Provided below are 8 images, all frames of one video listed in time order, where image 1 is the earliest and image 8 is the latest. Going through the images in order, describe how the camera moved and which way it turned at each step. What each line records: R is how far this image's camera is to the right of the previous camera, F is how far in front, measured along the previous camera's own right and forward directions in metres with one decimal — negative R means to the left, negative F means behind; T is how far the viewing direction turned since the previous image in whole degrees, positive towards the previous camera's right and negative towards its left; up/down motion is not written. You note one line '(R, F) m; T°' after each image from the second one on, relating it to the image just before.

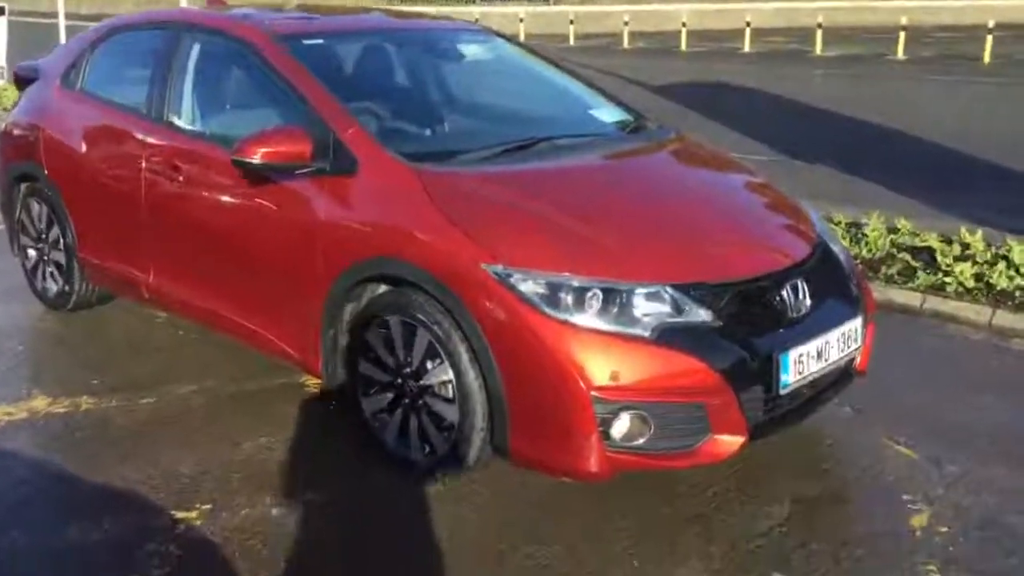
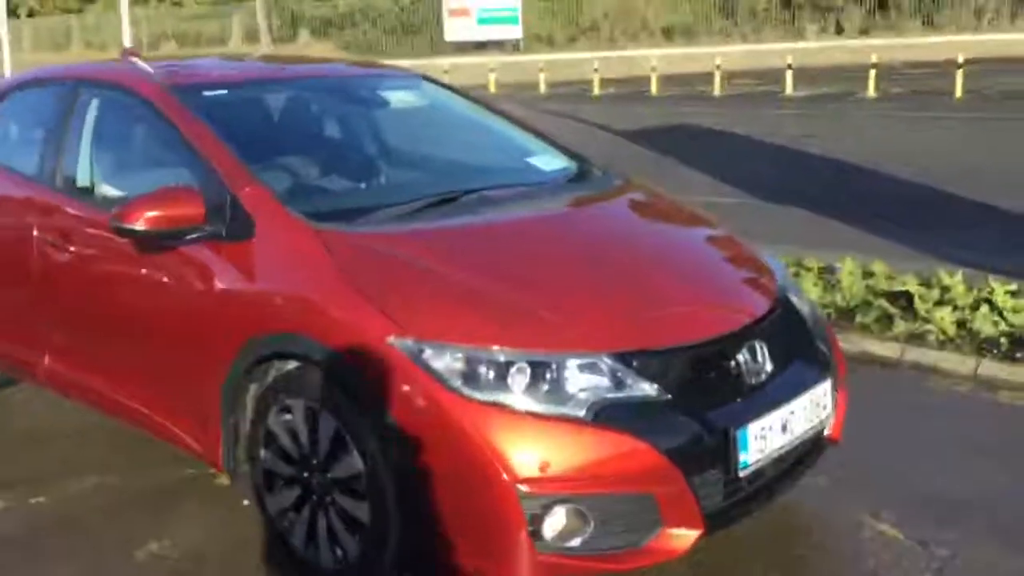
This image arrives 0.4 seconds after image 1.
(+0.3, +0.5) m; +1°
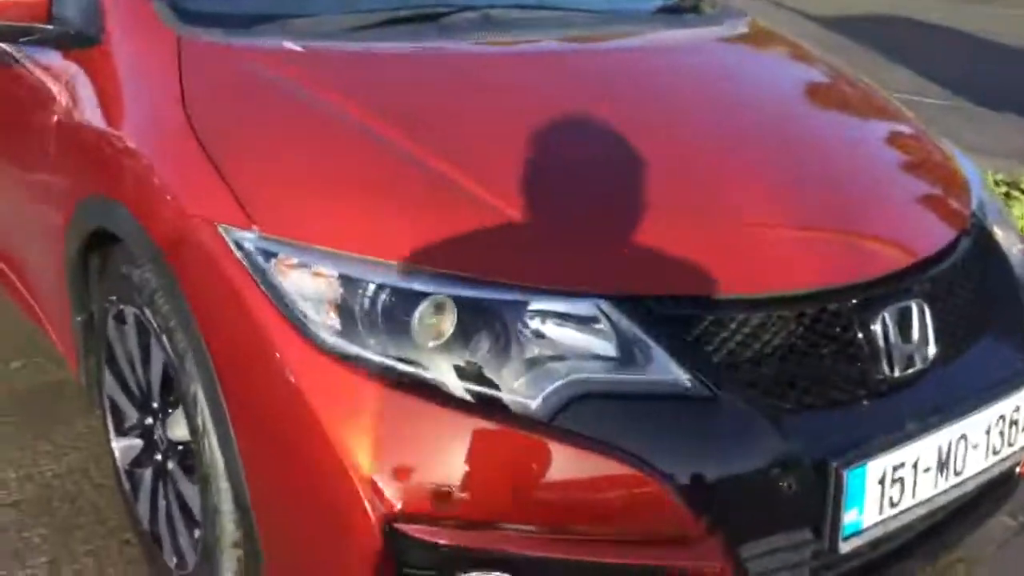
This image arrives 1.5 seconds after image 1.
(+0.5, +1.6) m; -10°
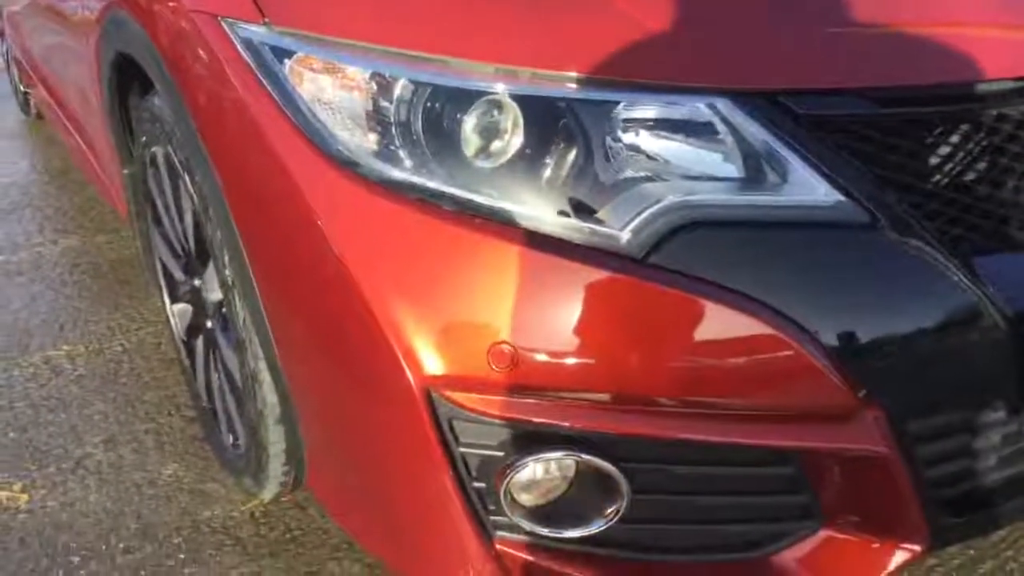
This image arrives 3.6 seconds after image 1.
(+0.1, +0.4) m; -8°
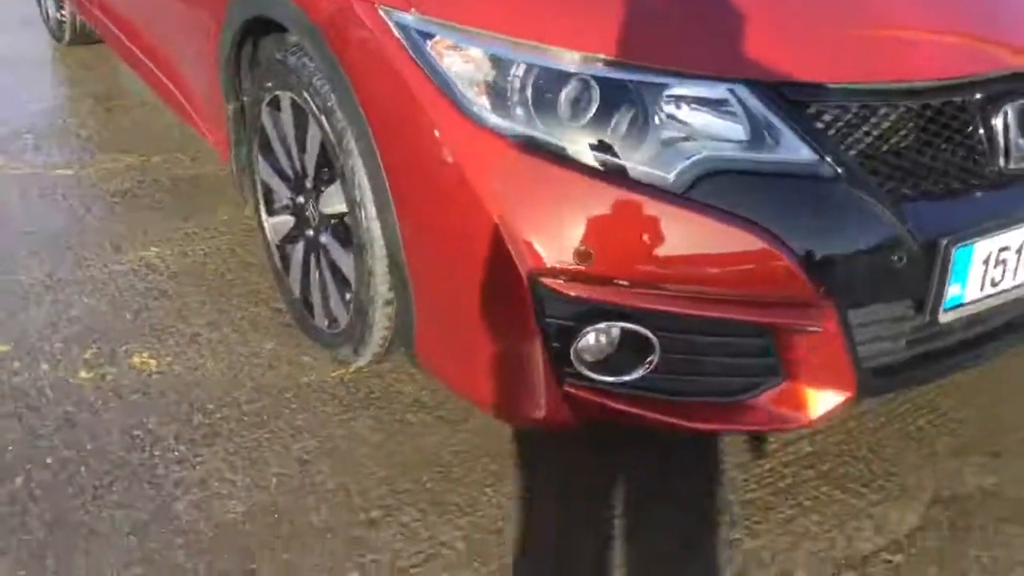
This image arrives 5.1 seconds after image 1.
(-0.3, -0.6) m; +4°
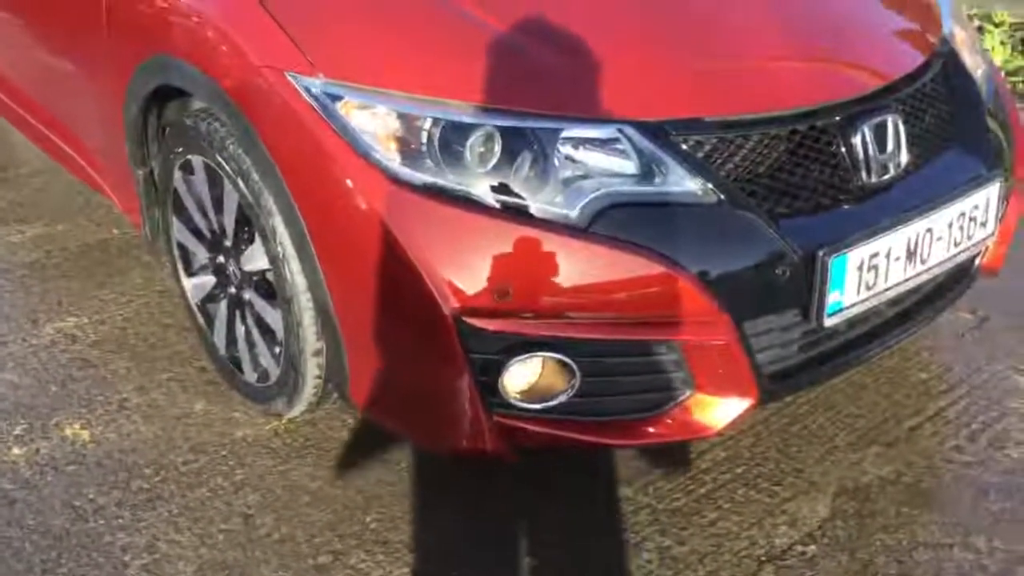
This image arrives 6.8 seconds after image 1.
(0.0, -0.1) m; +5°
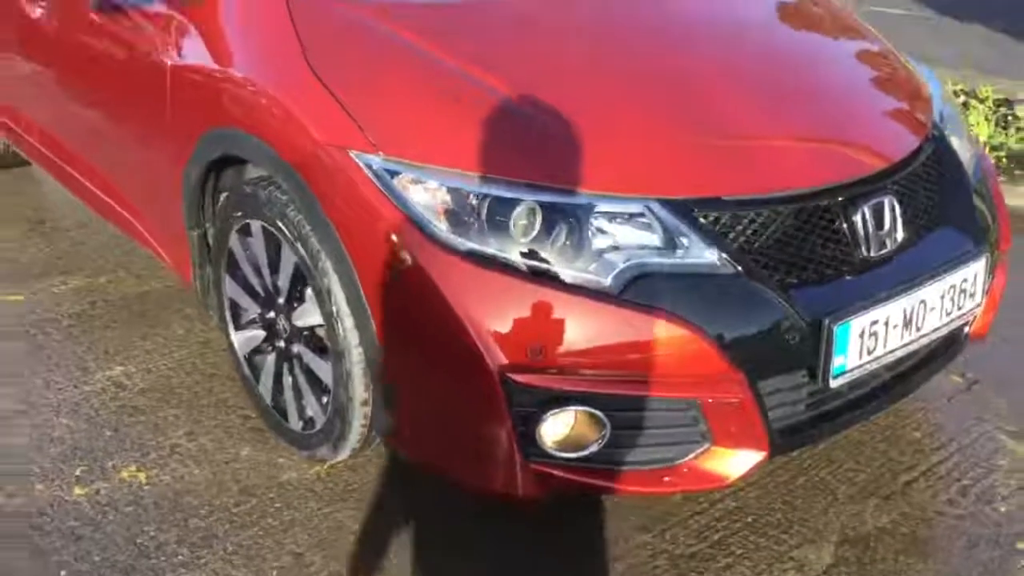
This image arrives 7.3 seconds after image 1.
(-0.1, -0.2) m; +1°
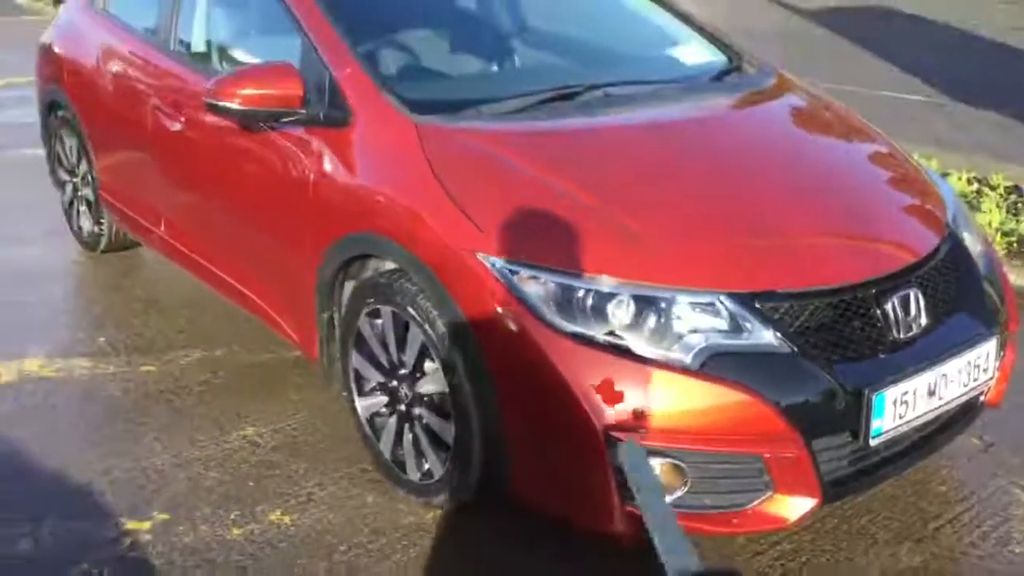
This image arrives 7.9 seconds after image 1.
(-0.2, -0.6) m; -1°
